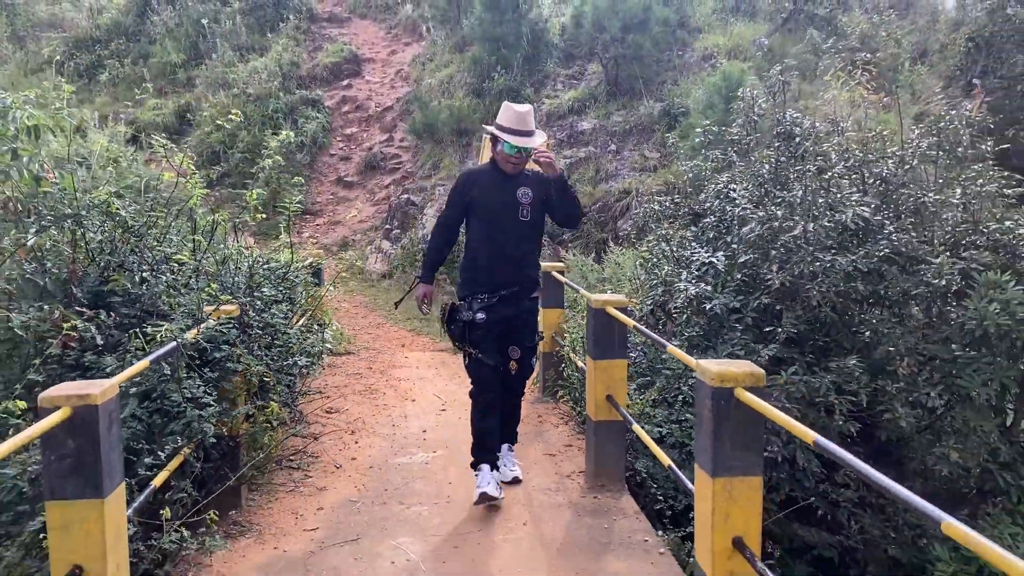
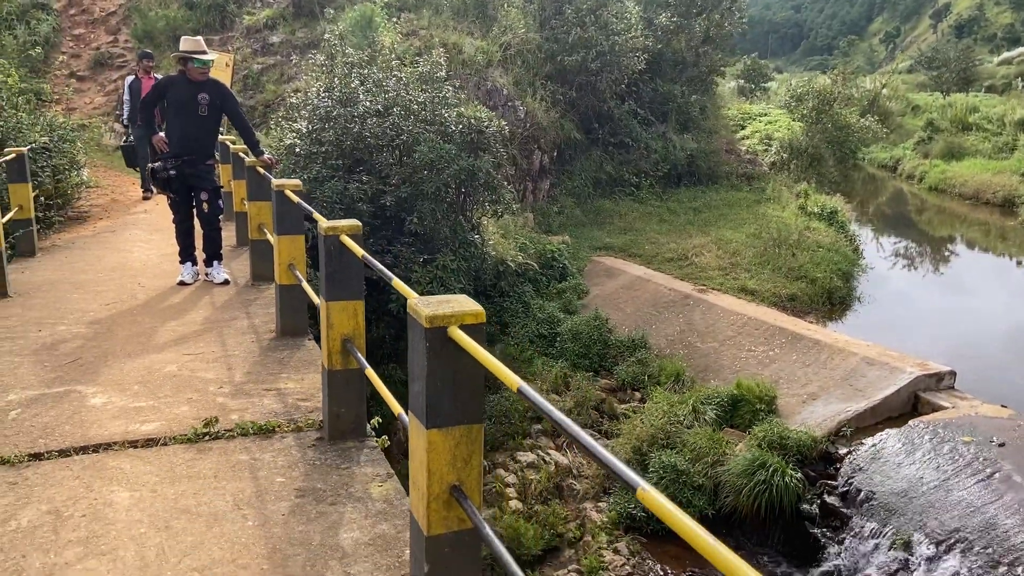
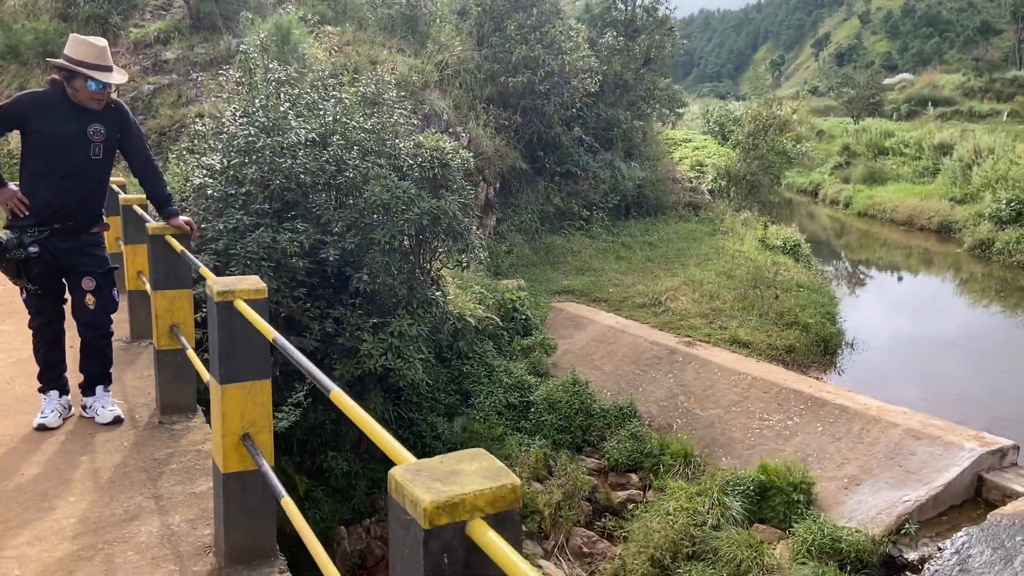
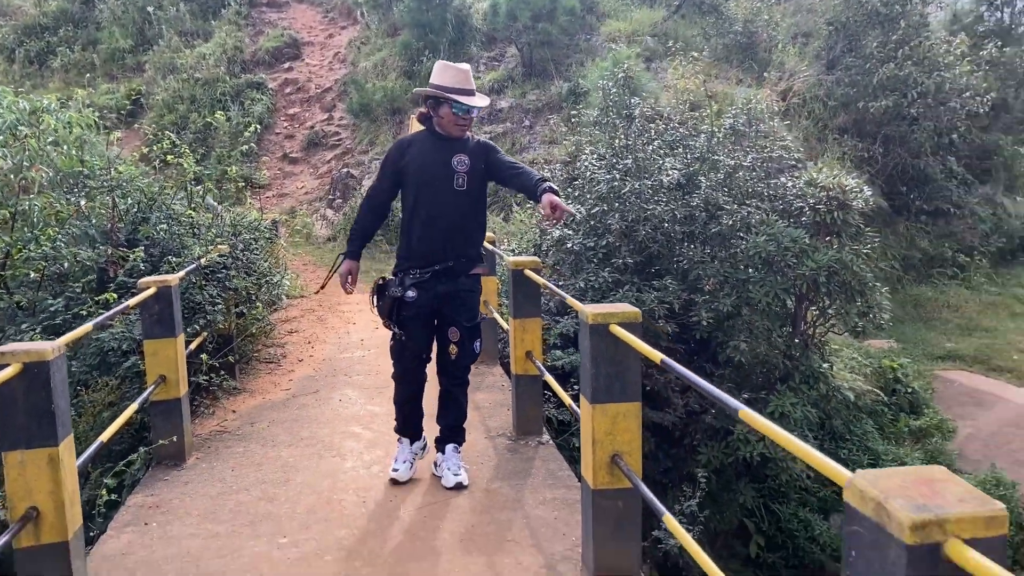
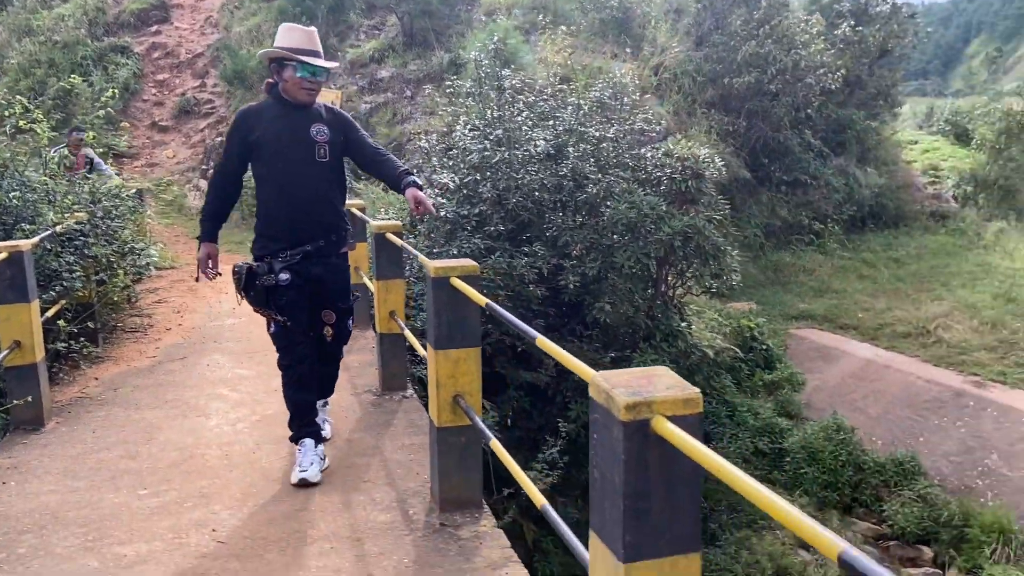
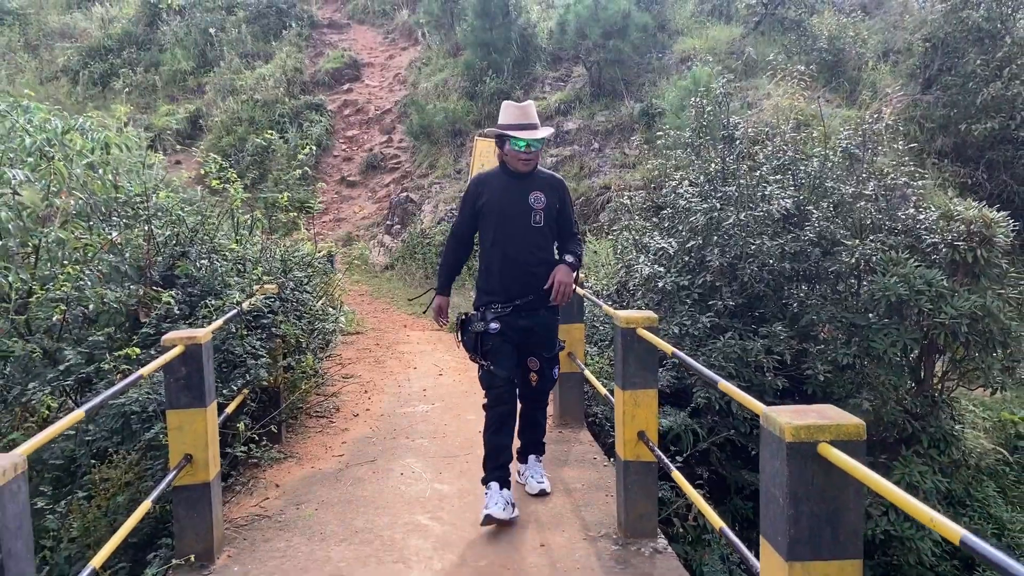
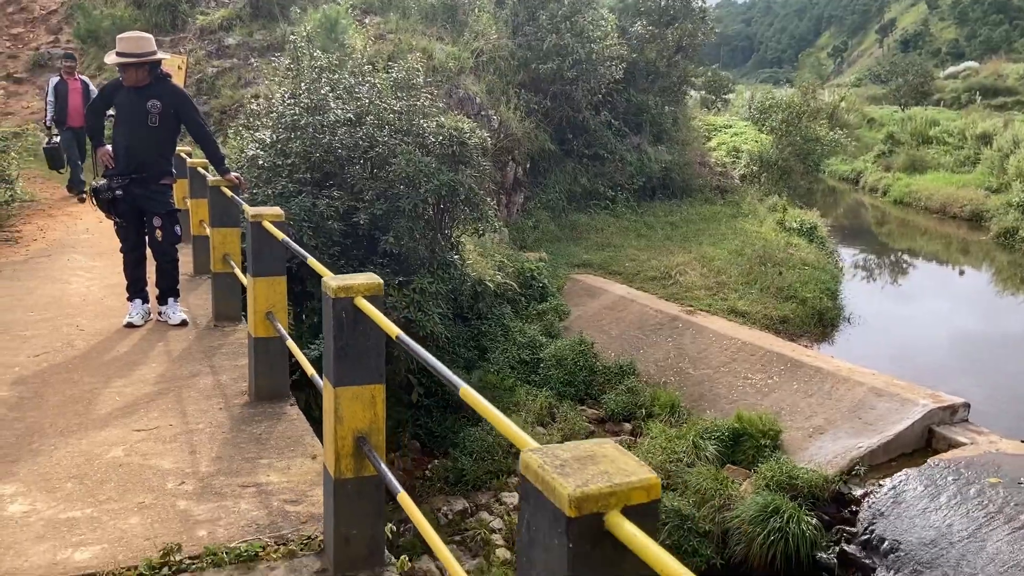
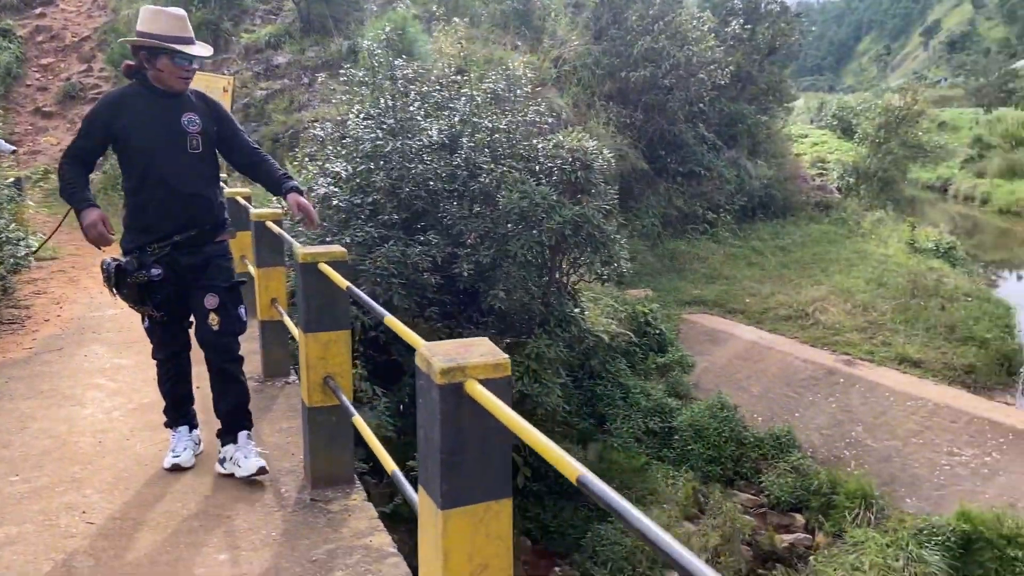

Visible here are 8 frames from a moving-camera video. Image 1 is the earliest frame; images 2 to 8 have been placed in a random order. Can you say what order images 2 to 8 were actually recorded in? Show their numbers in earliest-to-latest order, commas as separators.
6, 4, 5, 8, 3, 7, 2
